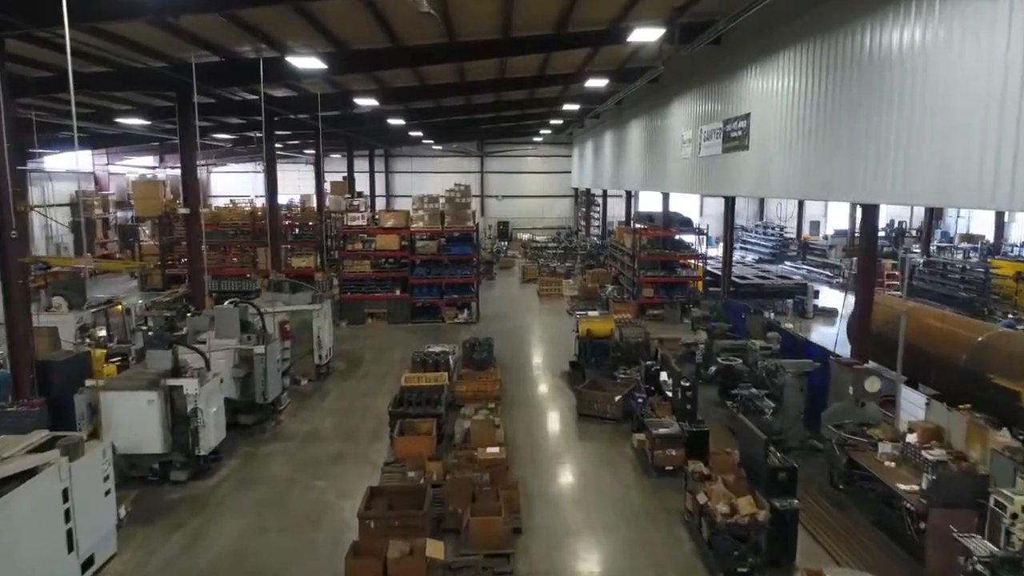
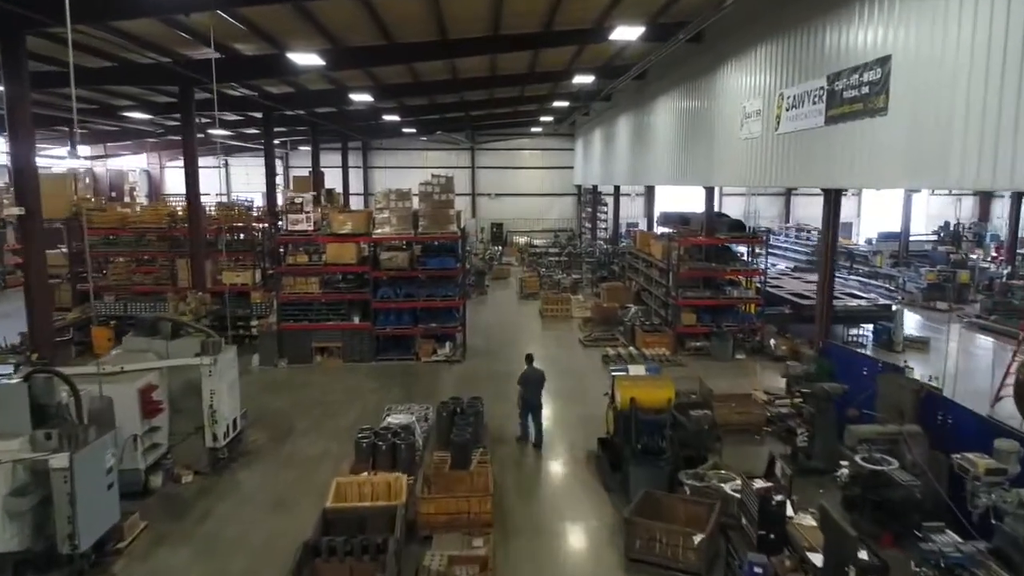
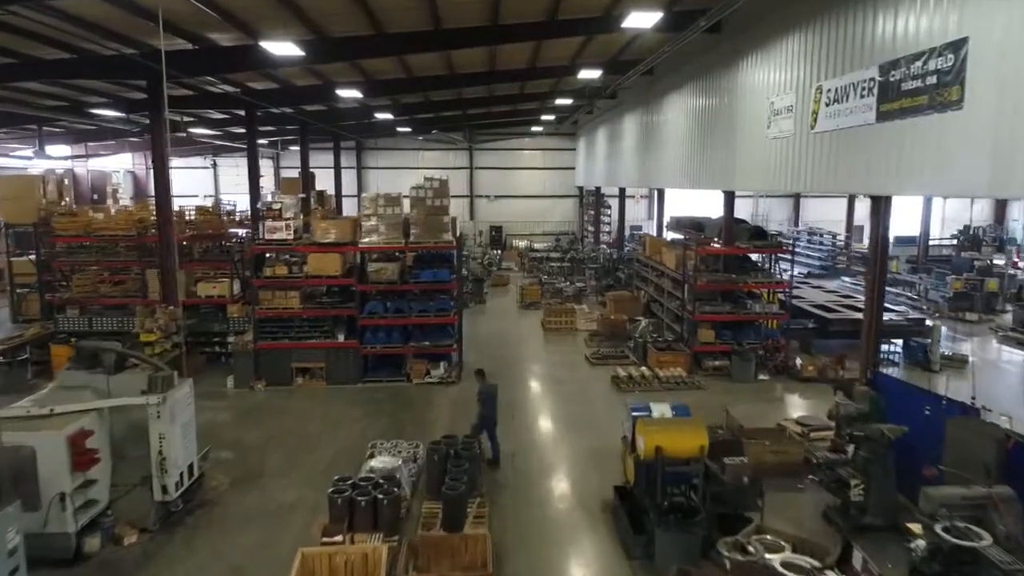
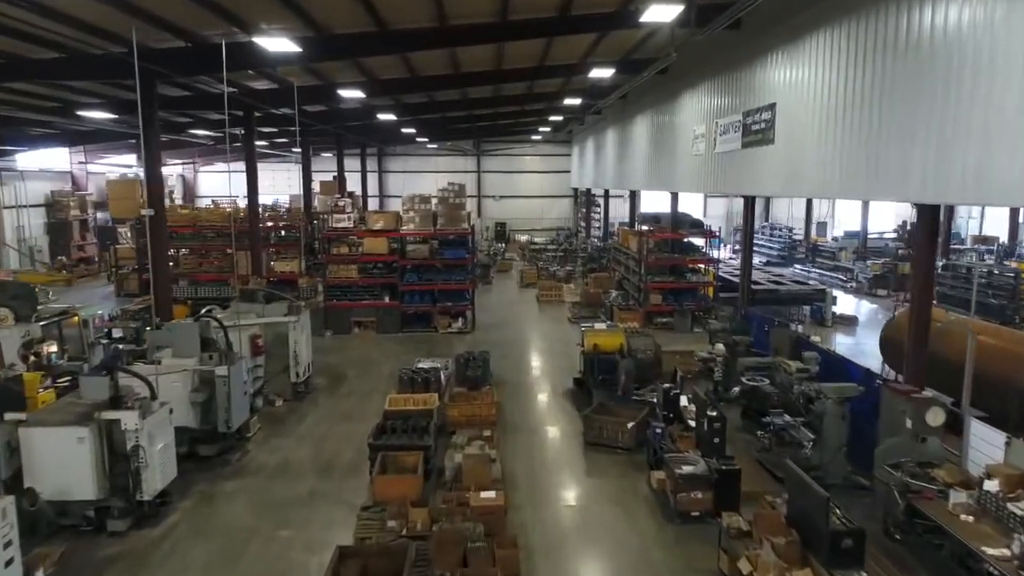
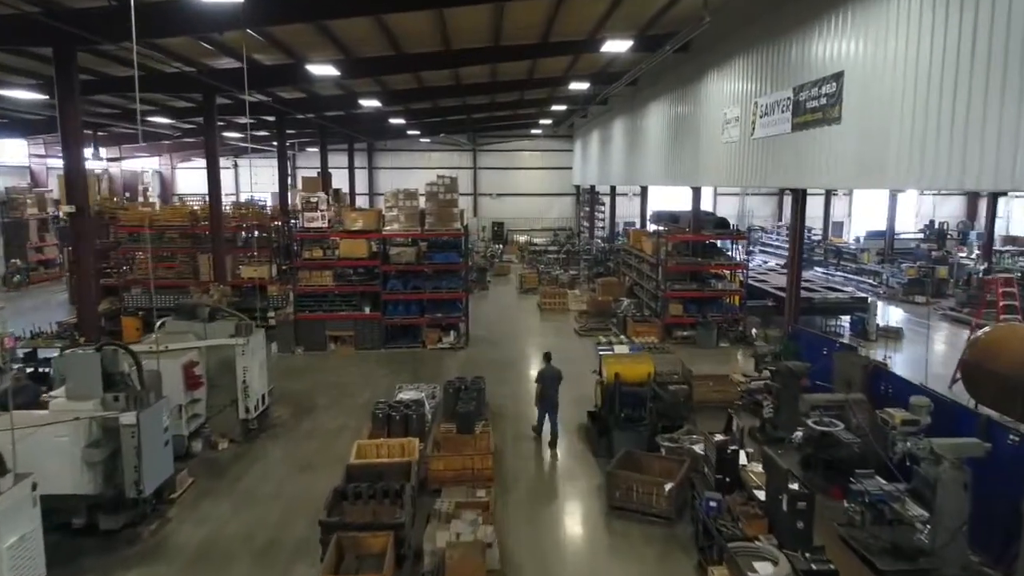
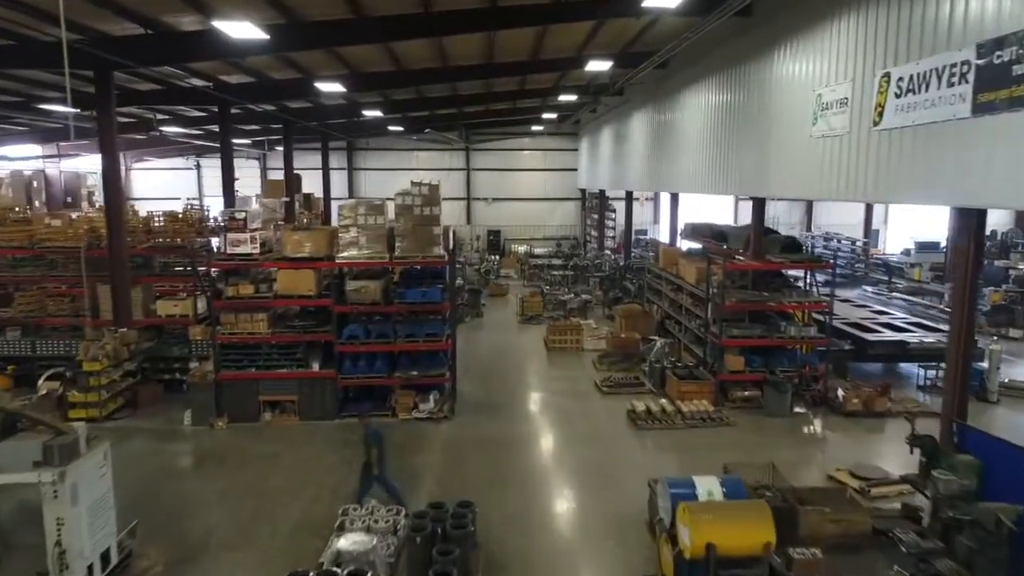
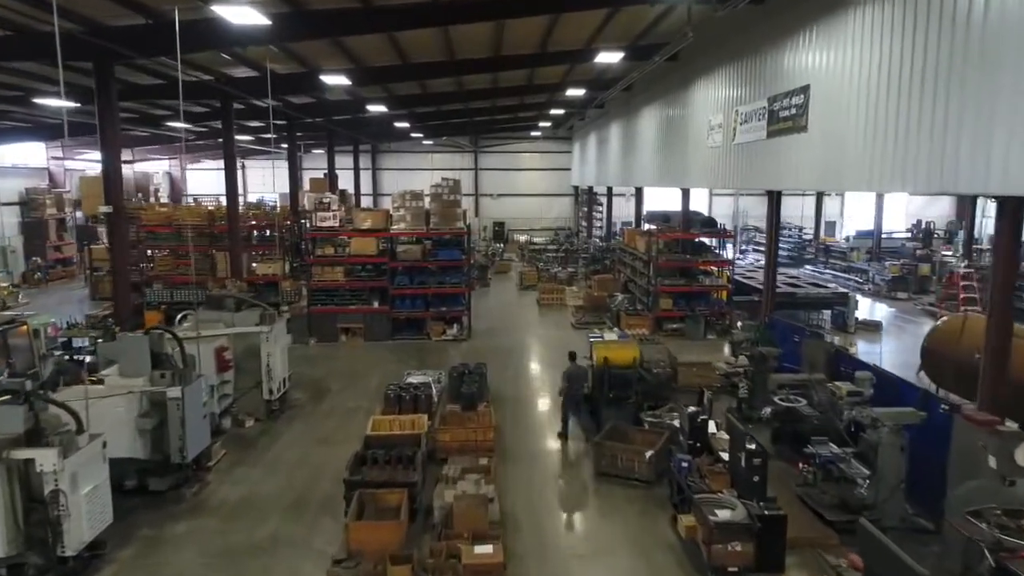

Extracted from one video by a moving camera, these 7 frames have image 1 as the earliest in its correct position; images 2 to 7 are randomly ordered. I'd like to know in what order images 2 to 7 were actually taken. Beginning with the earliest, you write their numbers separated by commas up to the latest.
4, 7, 5, 2, 3, 6
